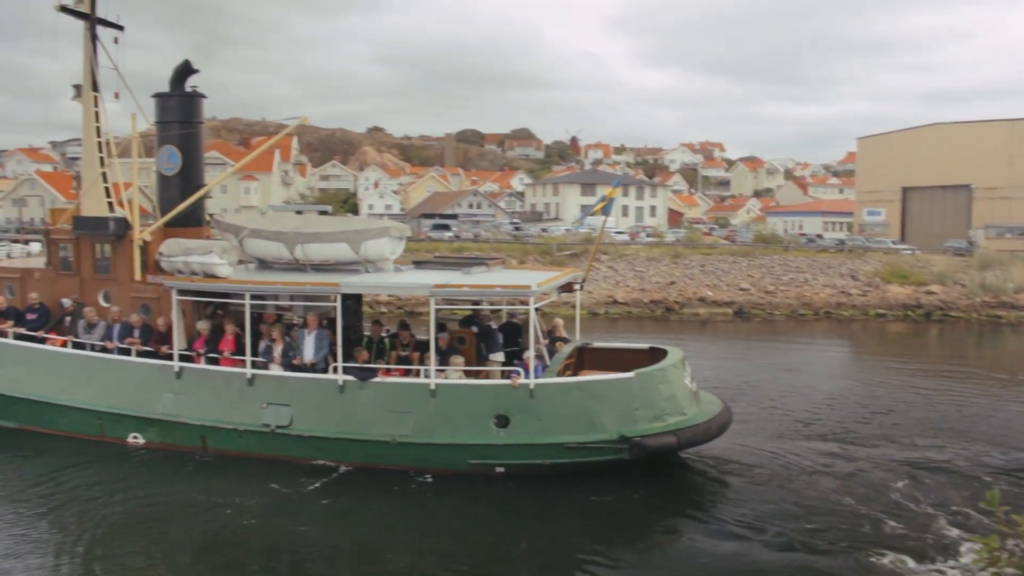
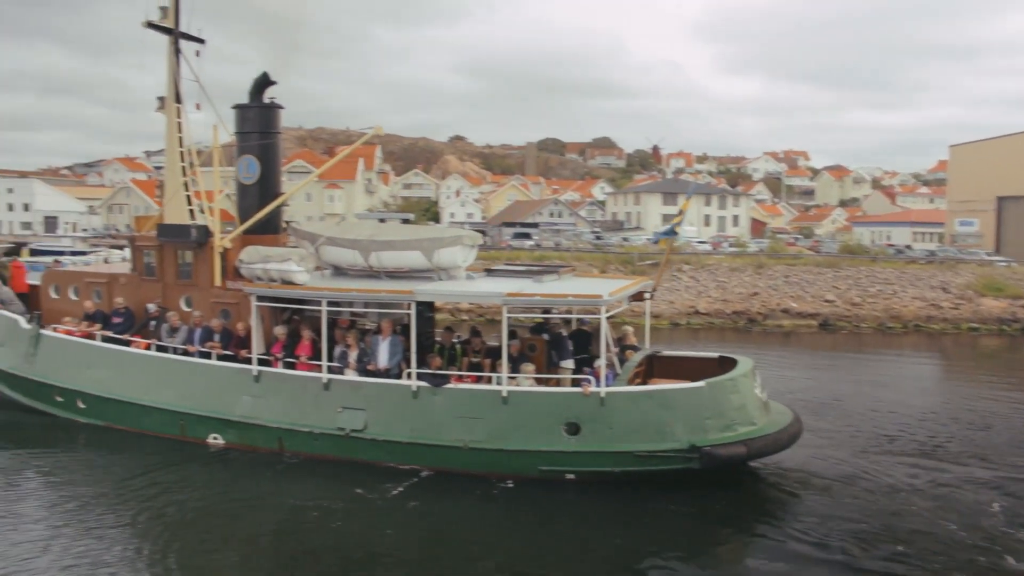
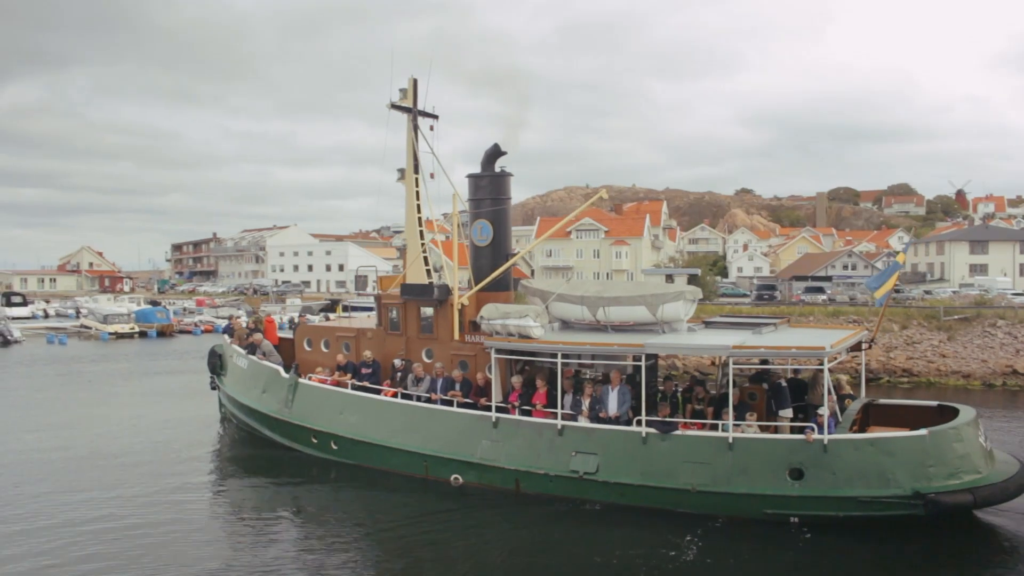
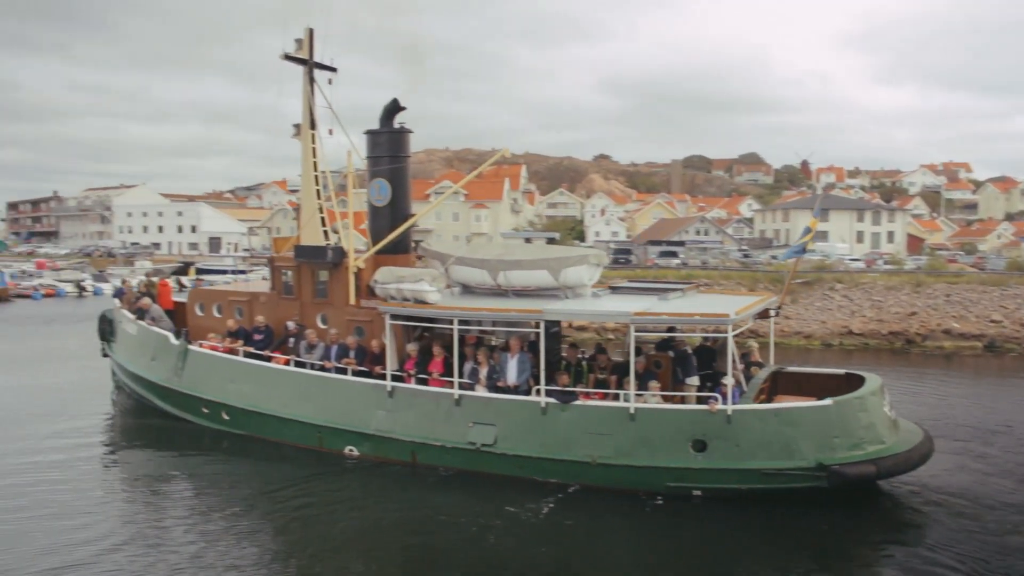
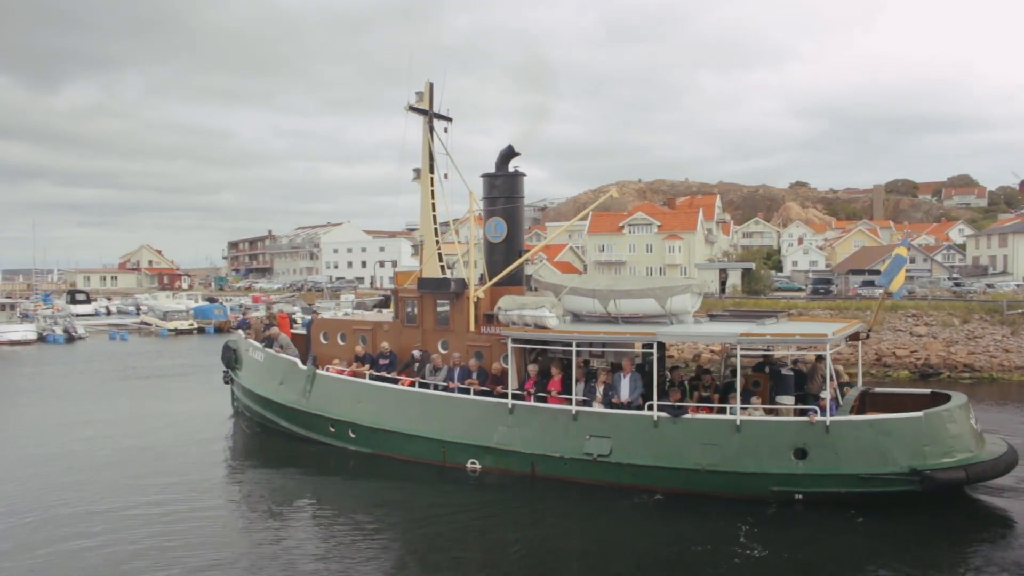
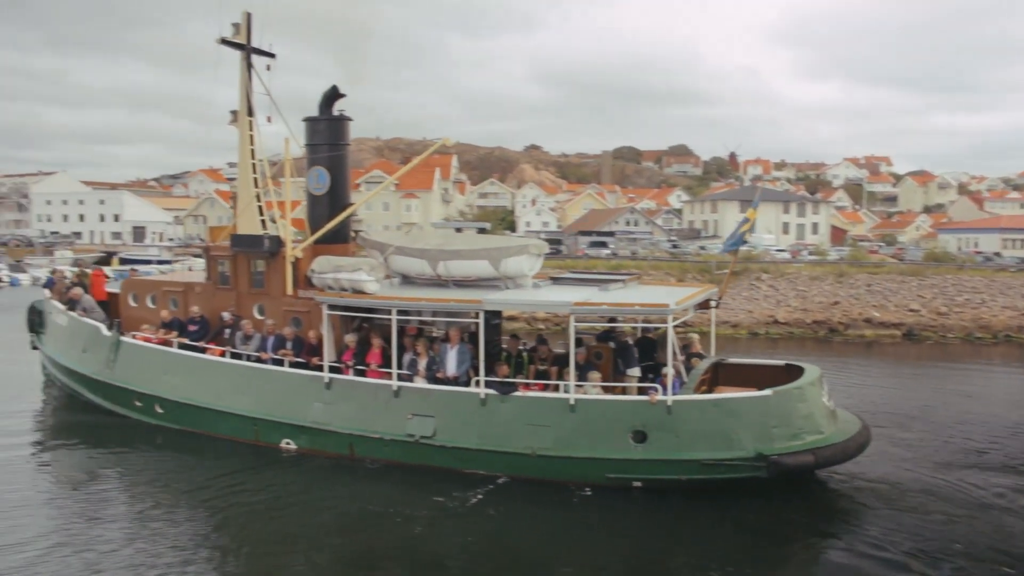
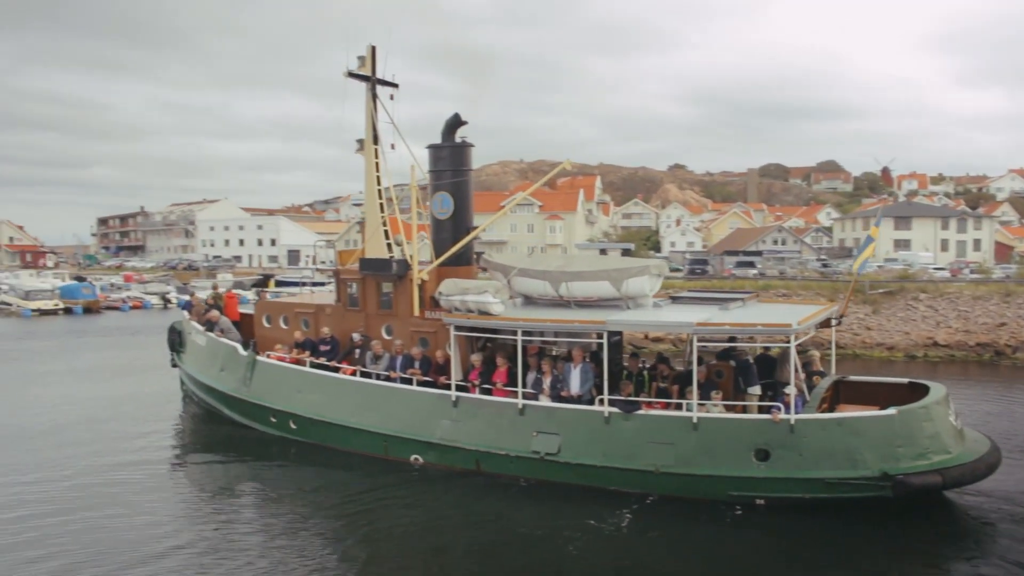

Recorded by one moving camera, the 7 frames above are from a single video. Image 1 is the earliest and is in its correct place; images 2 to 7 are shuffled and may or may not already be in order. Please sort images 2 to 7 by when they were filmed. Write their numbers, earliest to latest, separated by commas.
2, 6, 4, 7, 3, 5
